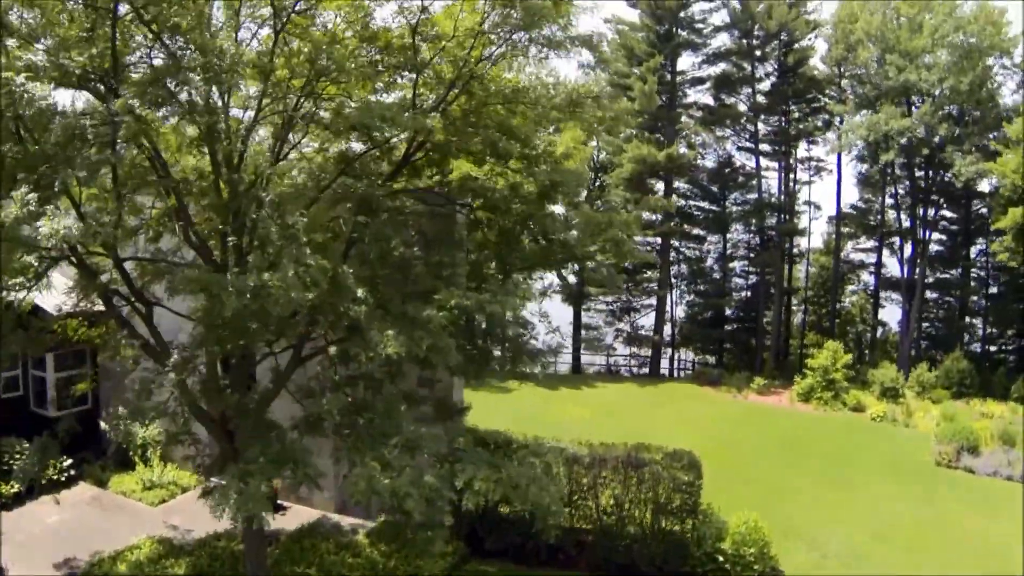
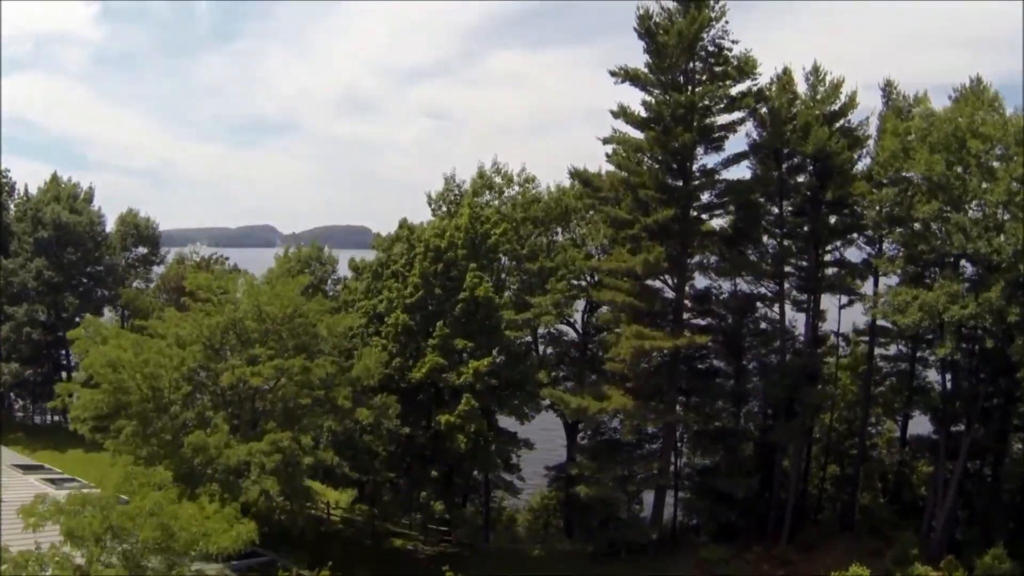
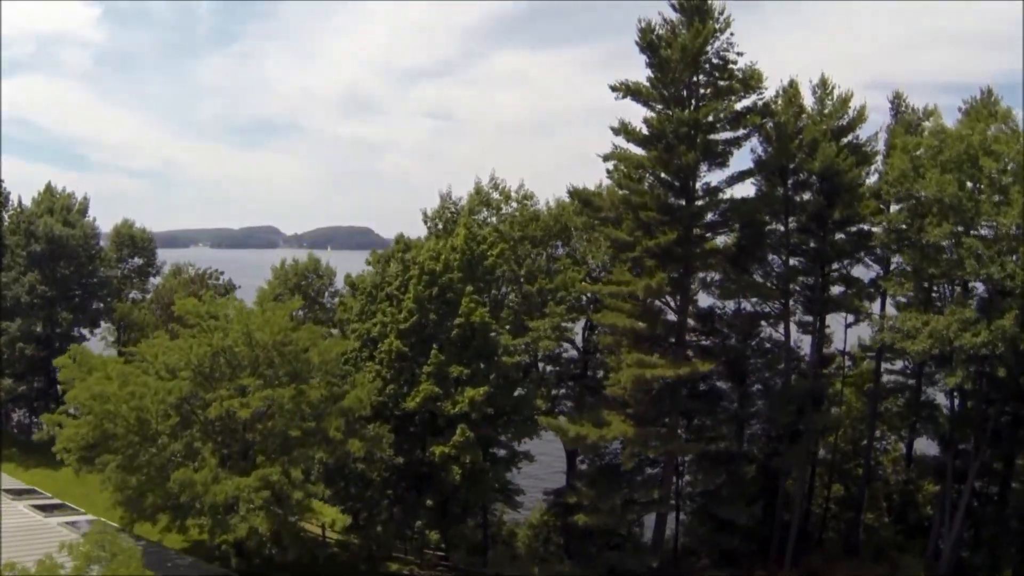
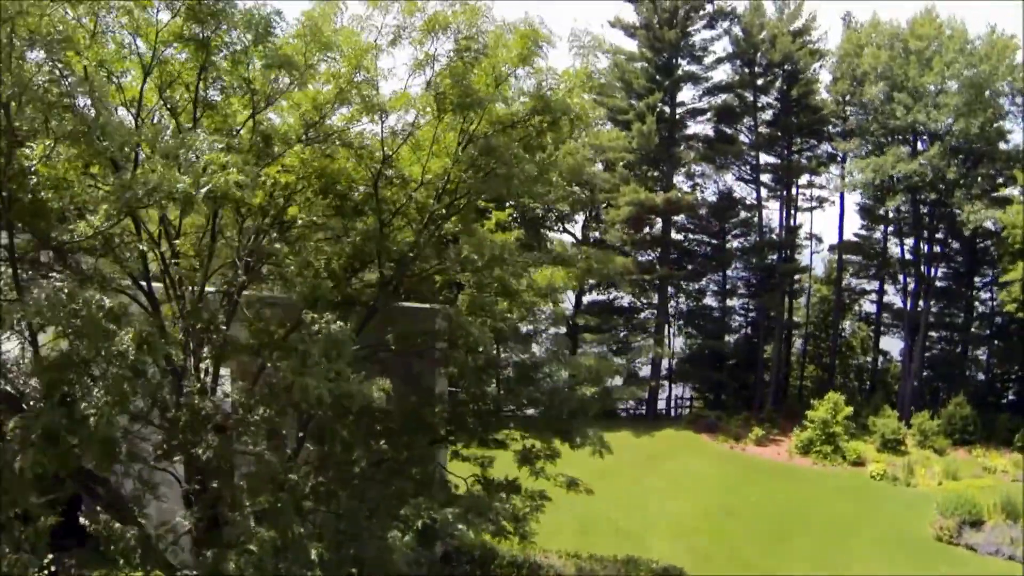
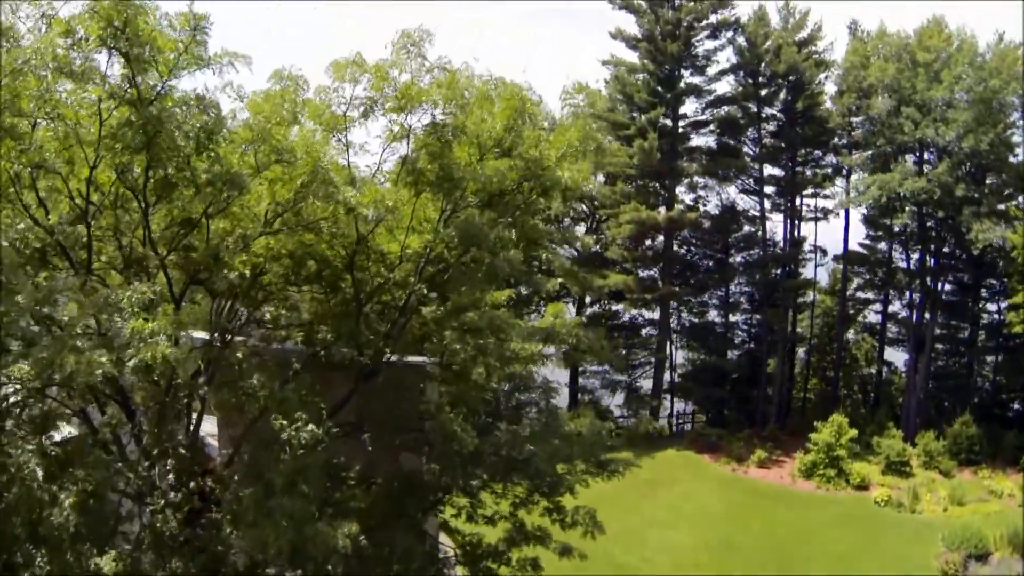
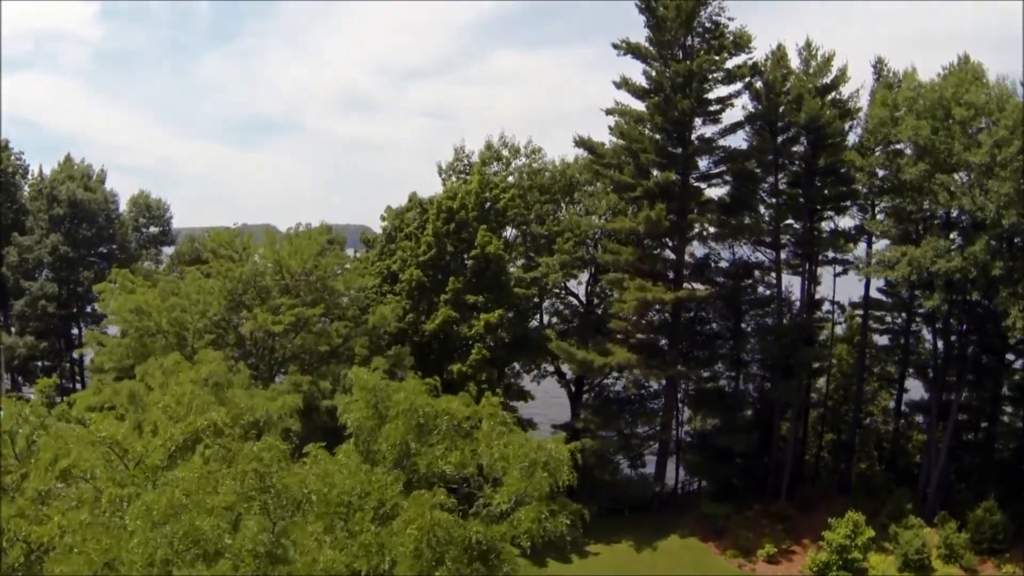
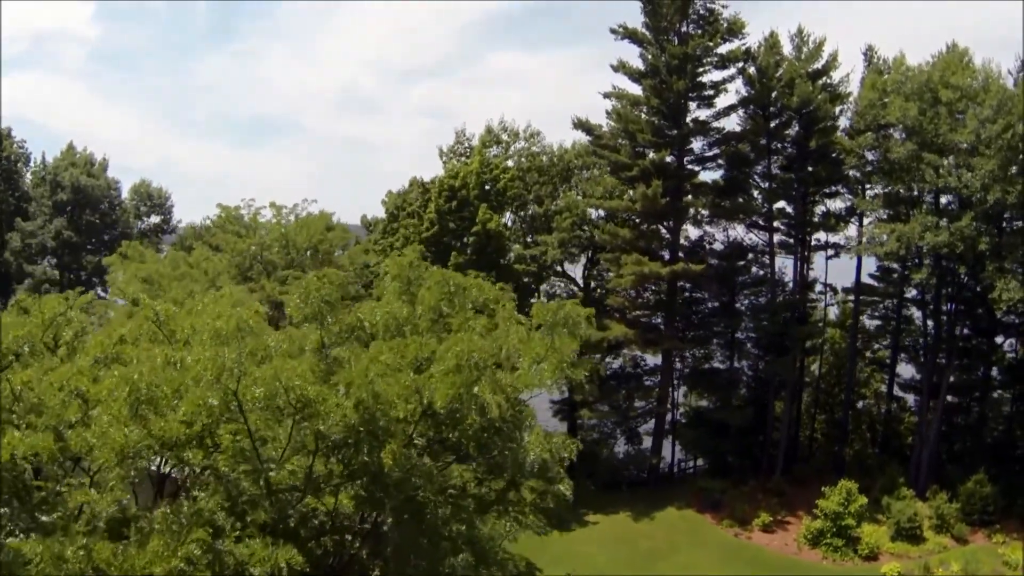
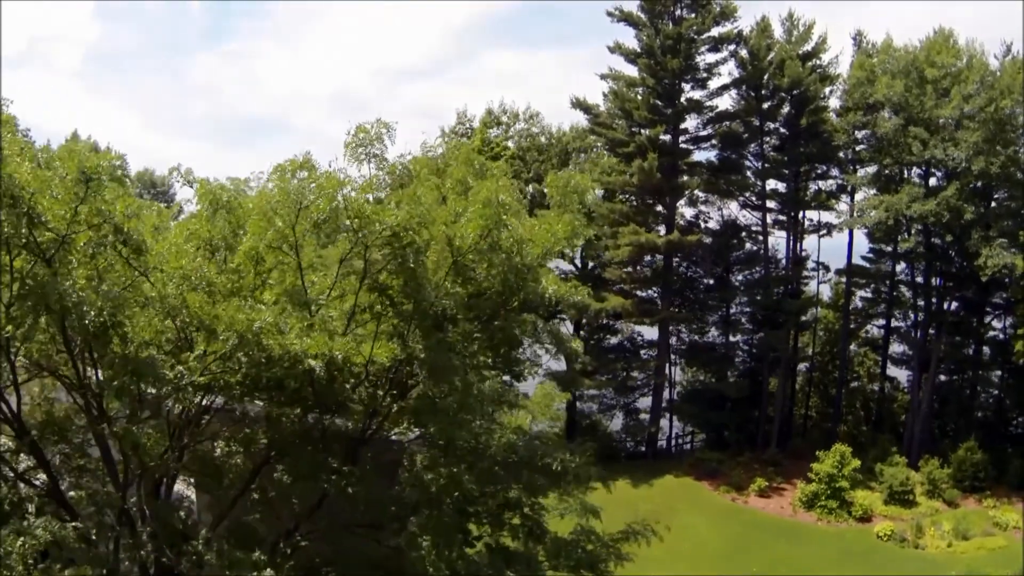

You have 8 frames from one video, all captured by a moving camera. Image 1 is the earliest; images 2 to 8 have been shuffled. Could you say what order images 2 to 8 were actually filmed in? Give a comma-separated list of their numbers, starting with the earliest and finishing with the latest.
4, 5, 8, 7, 6, 2, 3
